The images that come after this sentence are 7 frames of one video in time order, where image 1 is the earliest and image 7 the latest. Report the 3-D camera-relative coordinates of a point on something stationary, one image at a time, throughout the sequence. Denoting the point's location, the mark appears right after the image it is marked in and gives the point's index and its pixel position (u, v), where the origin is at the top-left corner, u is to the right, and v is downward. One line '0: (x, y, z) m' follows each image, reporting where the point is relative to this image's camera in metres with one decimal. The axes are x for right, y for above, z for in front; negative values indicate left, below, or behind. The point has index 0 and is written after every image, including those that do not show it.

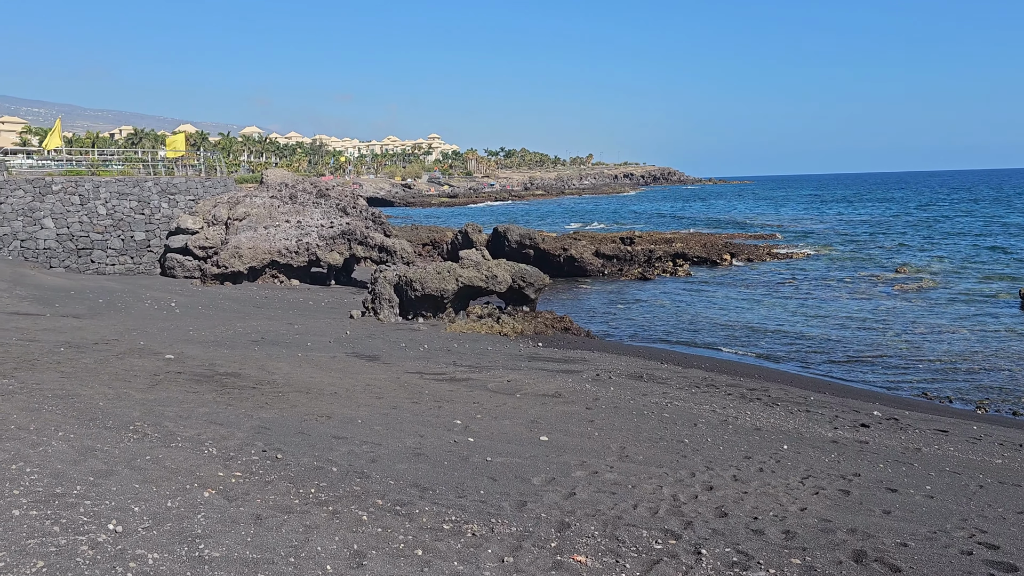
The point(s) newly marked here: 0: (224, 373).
0: (-3.5, -1.1, +10.6) m
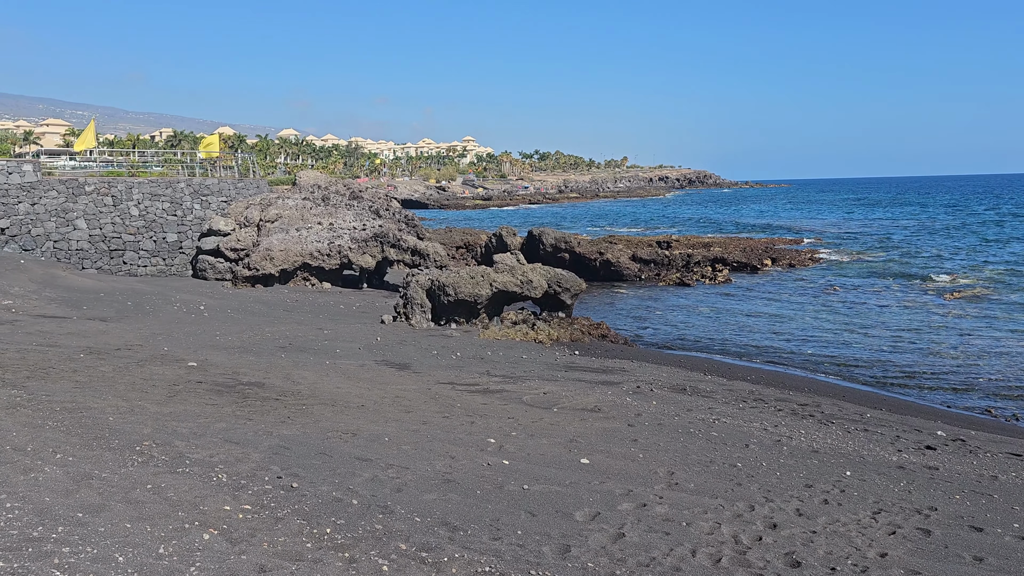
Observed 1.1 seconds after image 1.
0: (-3.1, -1.1, +10.1) m
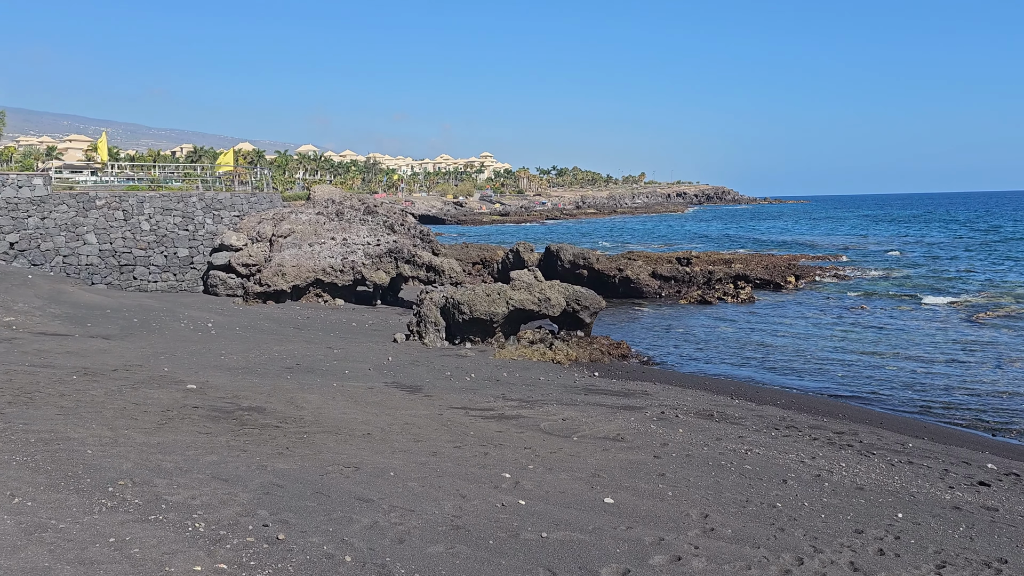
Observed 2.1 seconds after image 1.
0: (-2.9, -1.3, +9.5) m
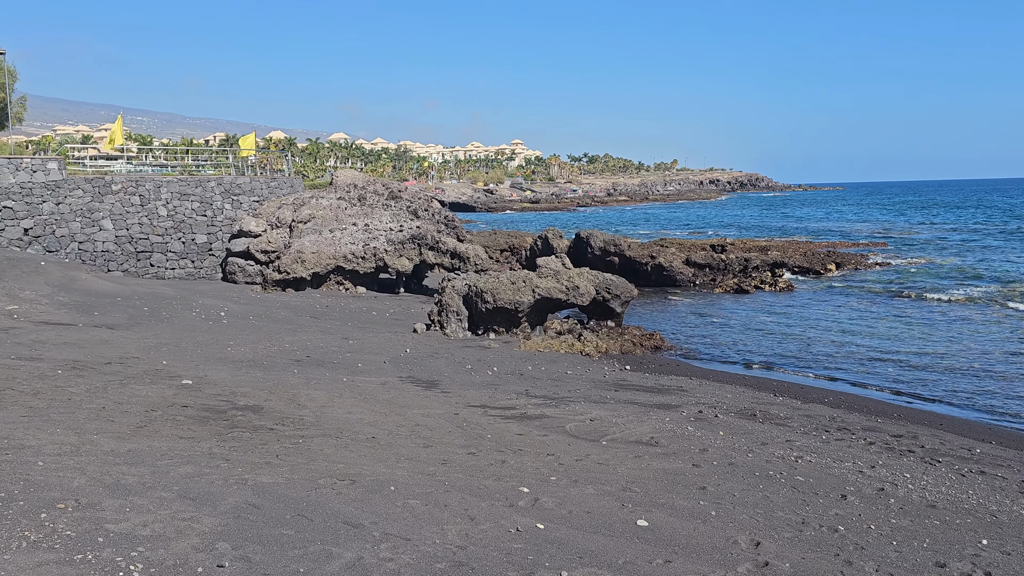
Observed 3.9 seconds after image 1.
0: (-2.7, -1.2, +8.6) m
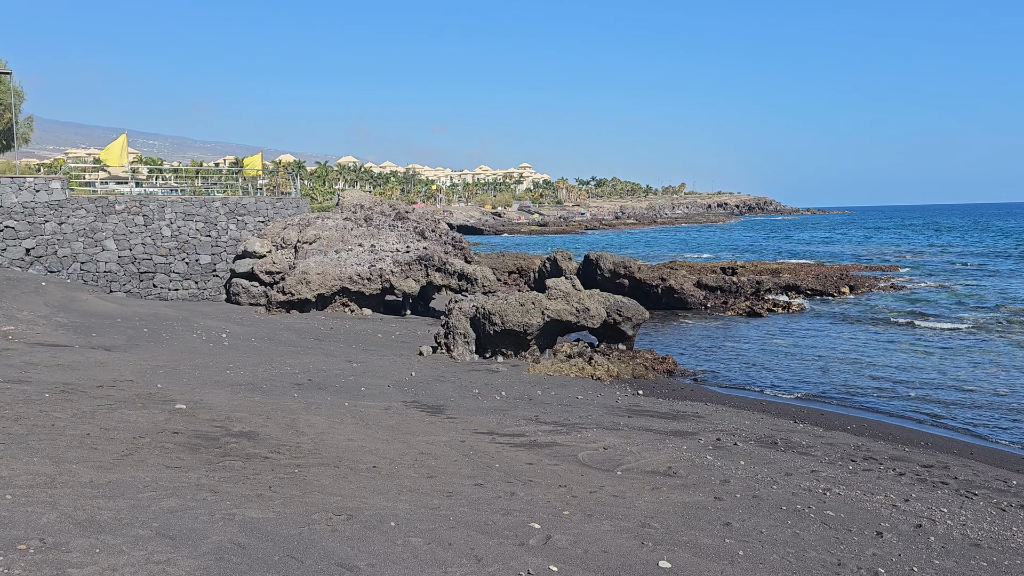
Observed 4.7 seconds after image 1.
0: (-2.6, -1.4, +8.2) m
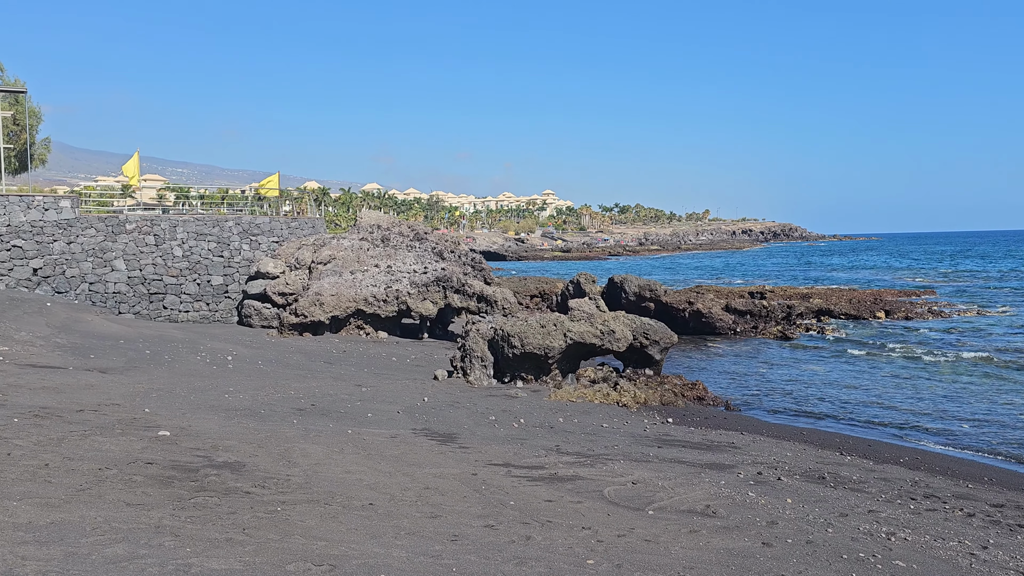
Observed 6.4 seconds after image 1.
0: (-2.5, -1.5, +7.3) m
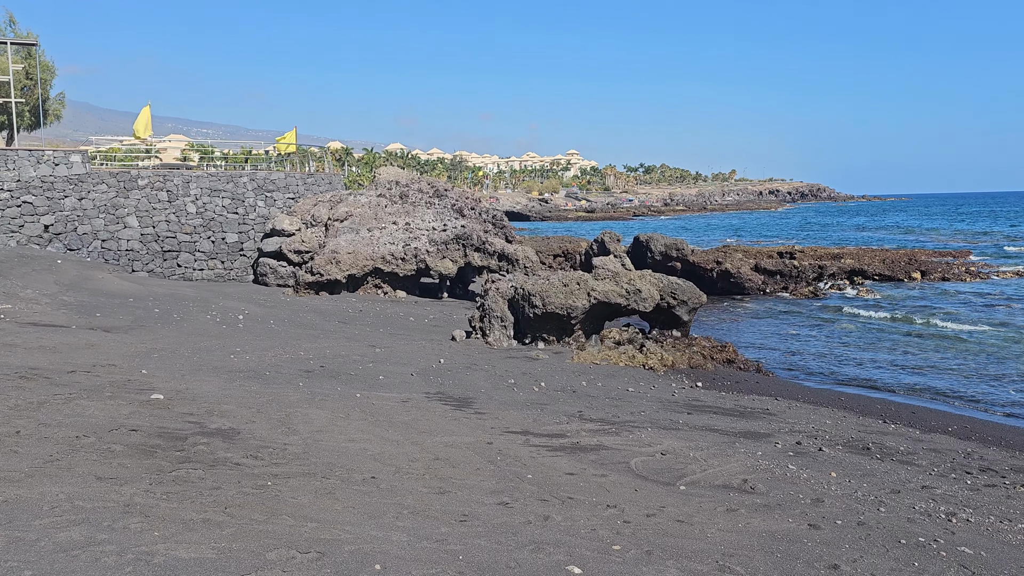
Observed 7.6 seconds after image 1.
0: (-2.3, -1.1, +6.7) m
